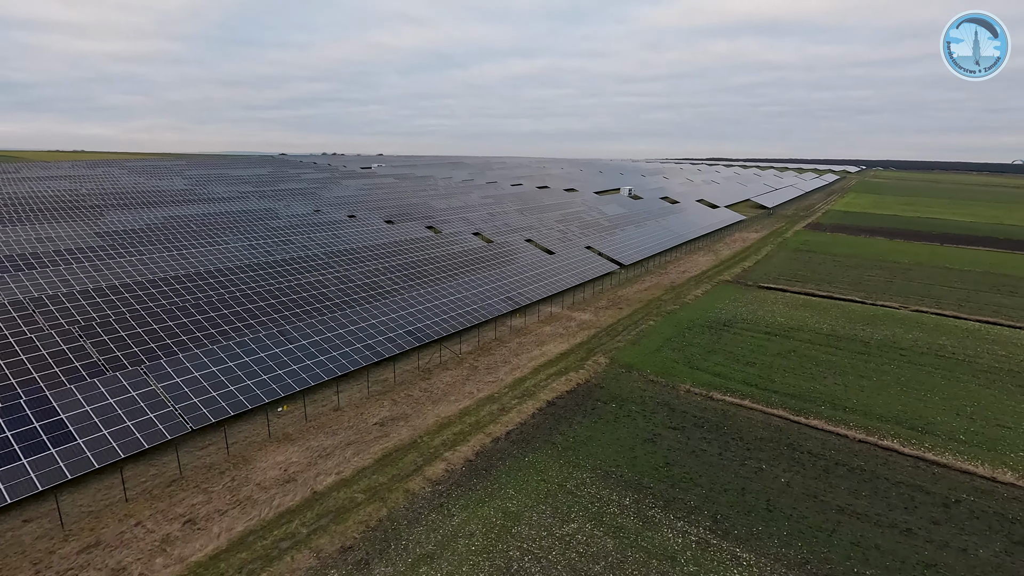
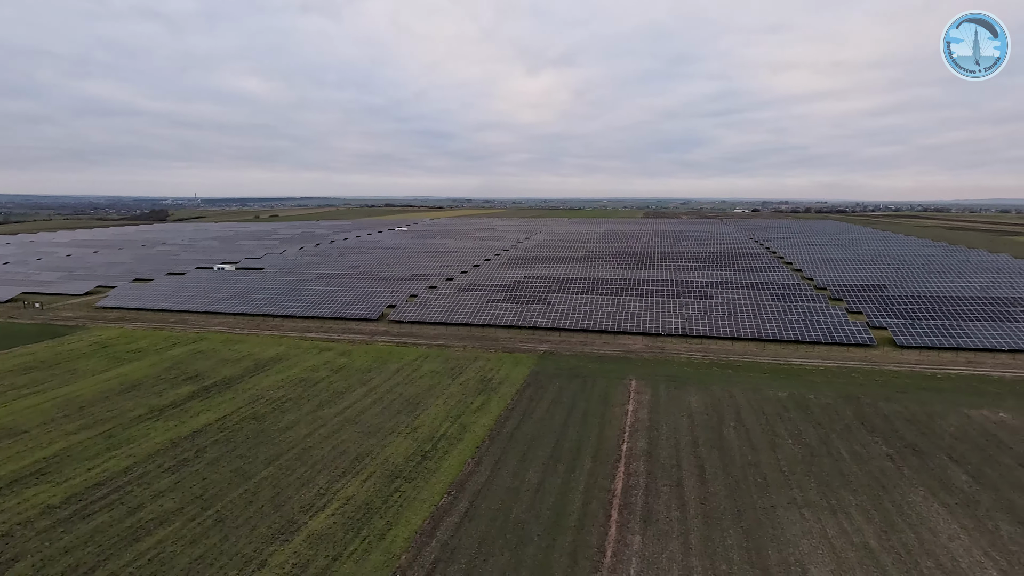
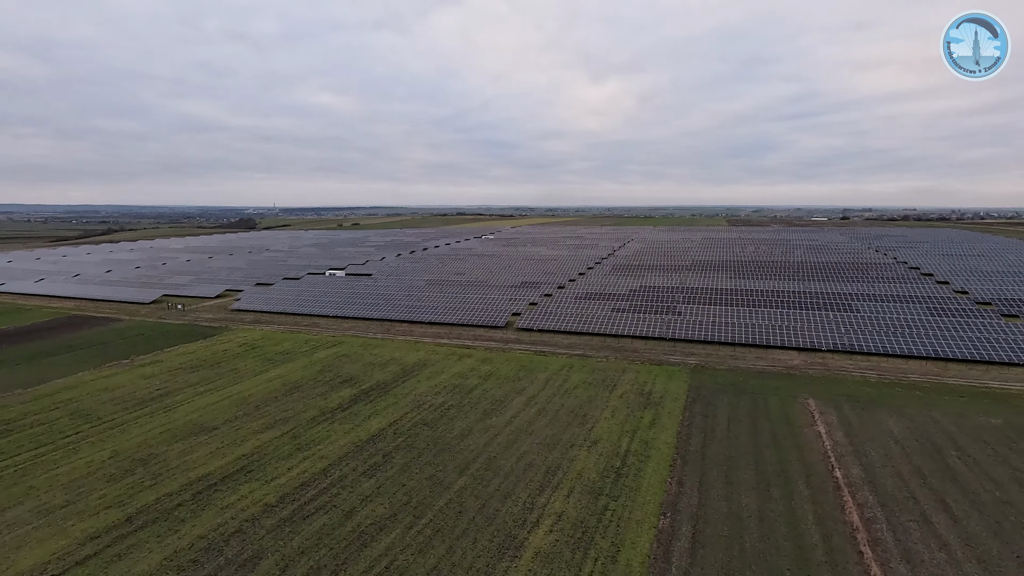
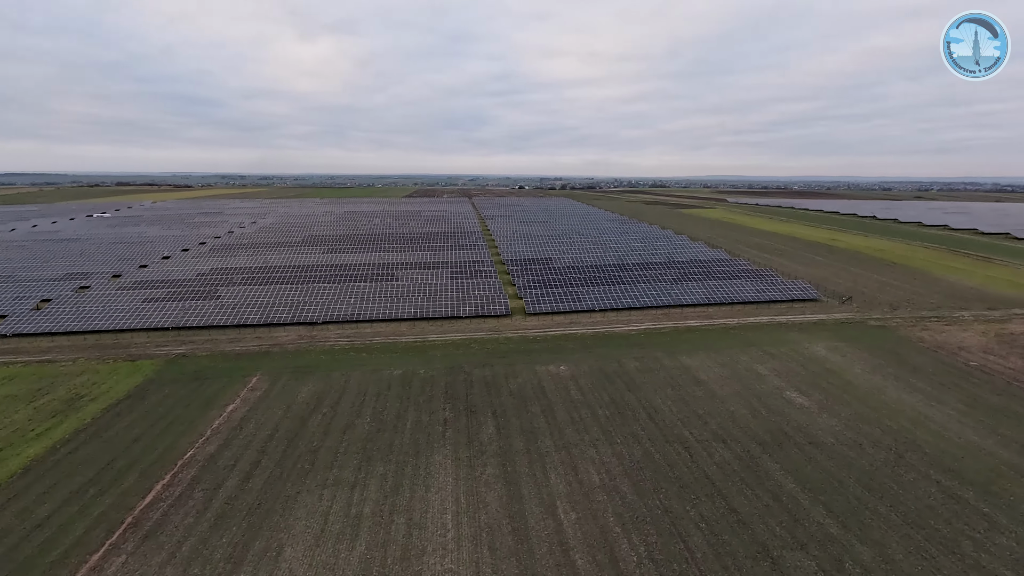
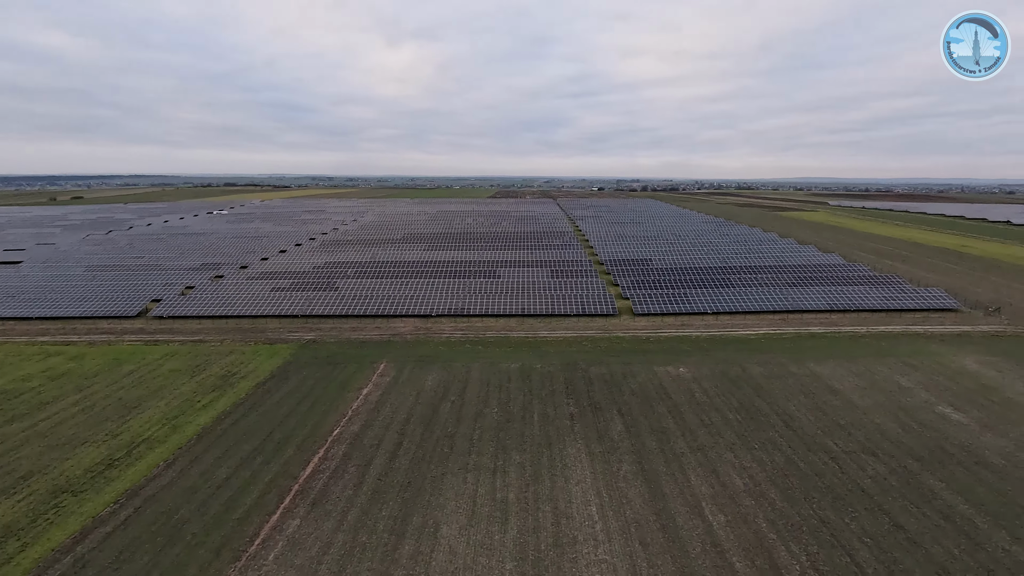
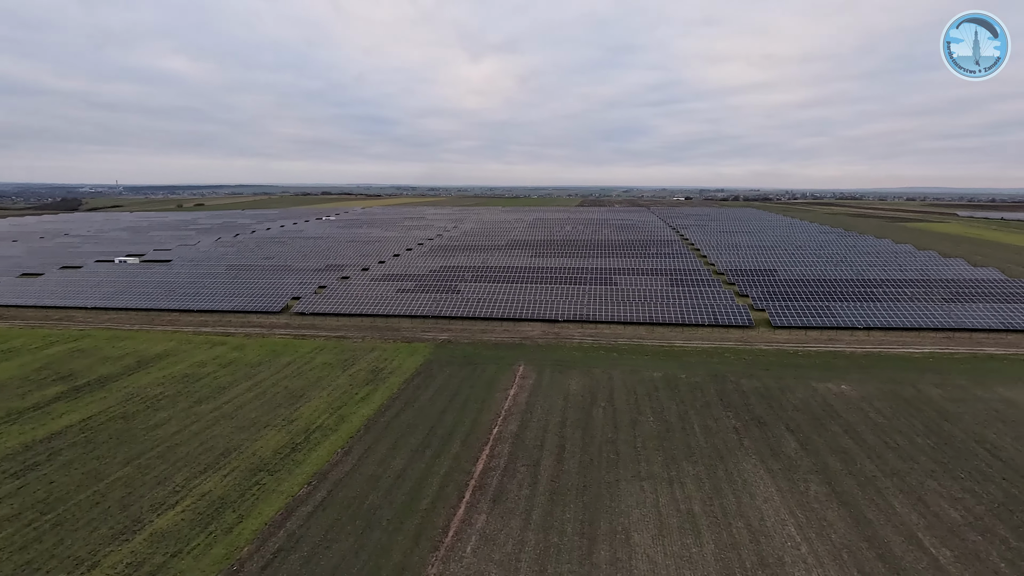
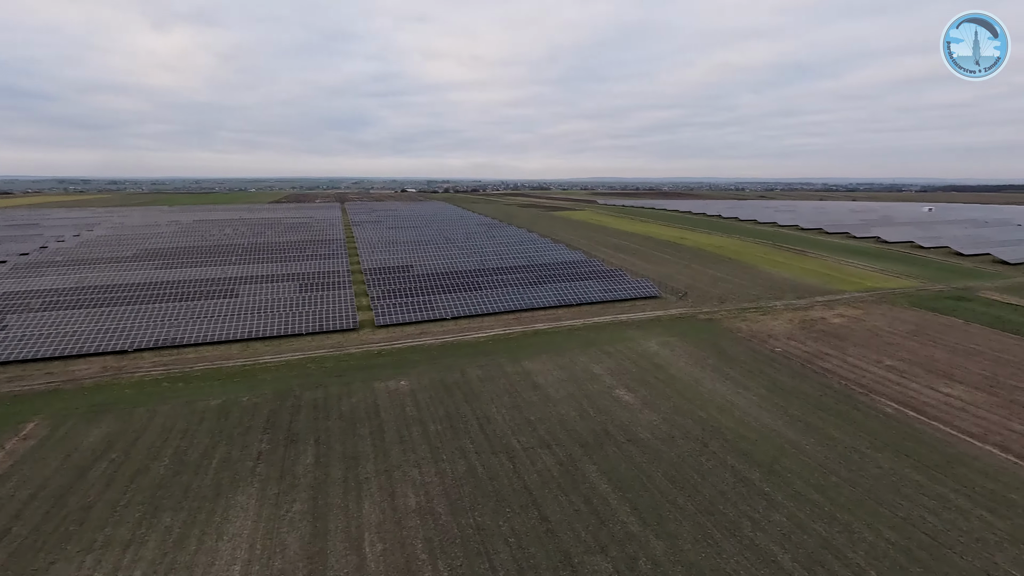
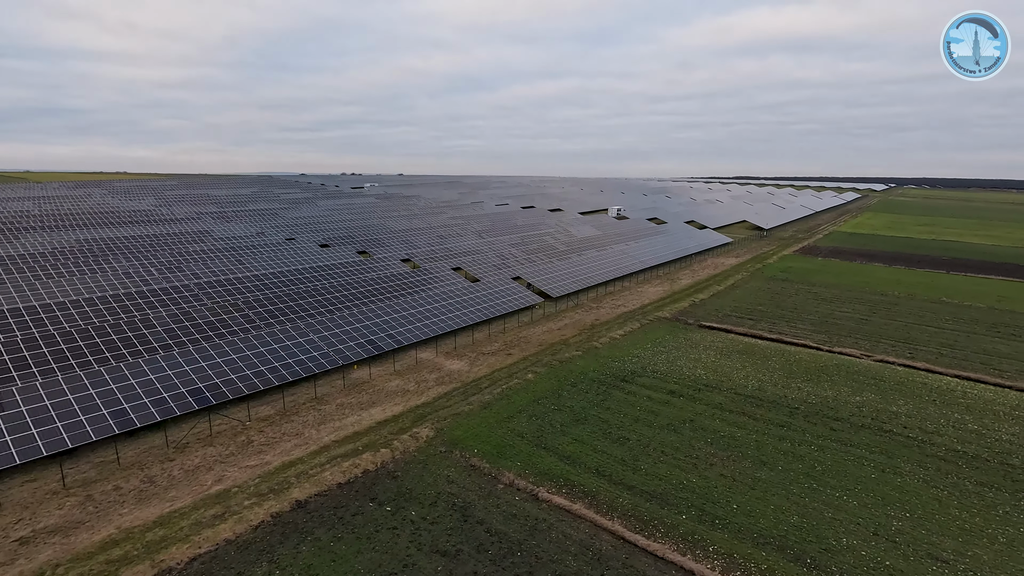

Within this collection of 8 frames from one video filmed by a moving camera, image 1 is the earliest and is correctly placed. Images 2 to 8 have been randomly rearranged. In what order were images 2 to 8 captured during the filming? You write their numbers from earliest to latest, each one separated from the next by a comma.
8, 3, 2, 6, 5, 4, 7
